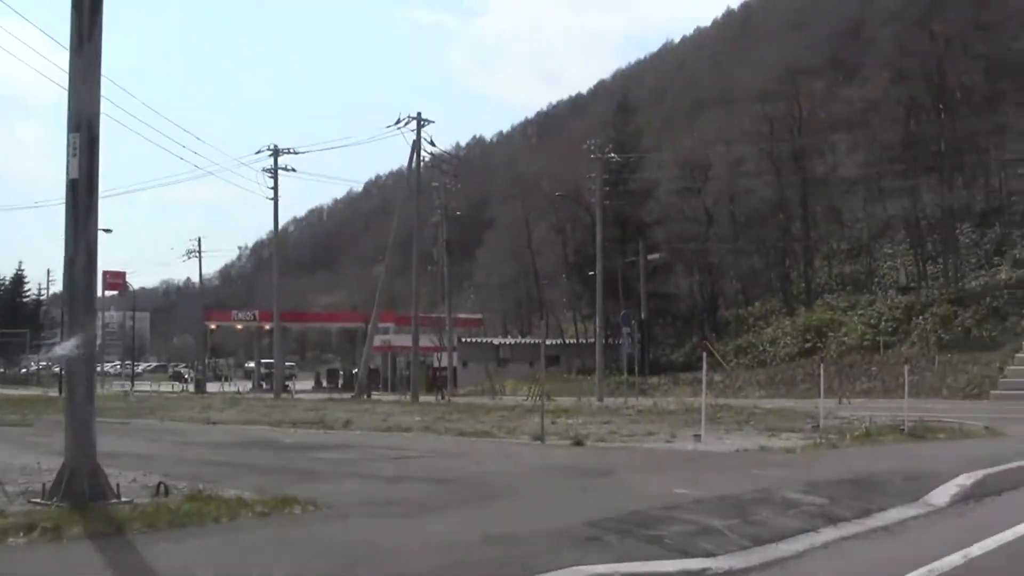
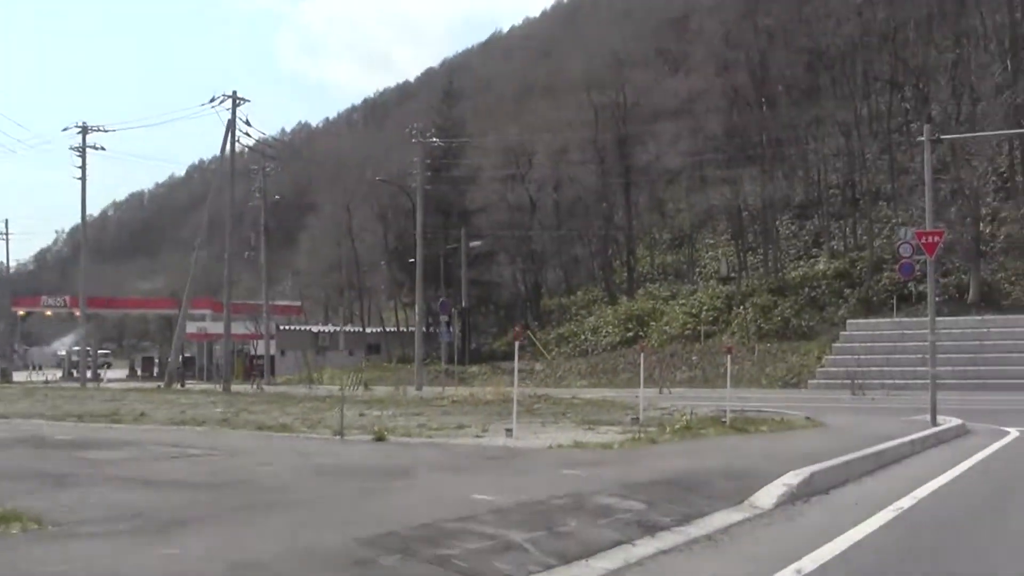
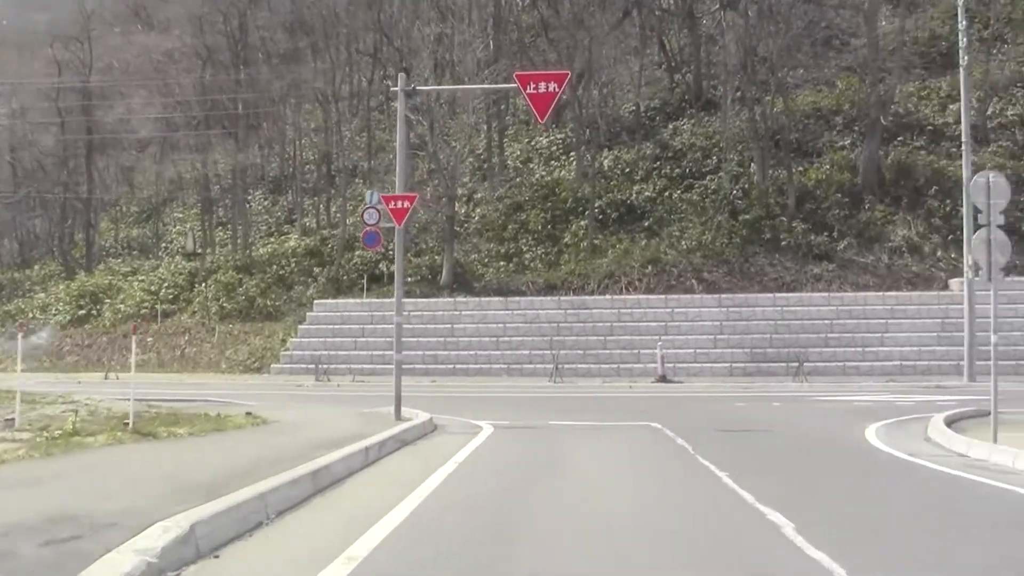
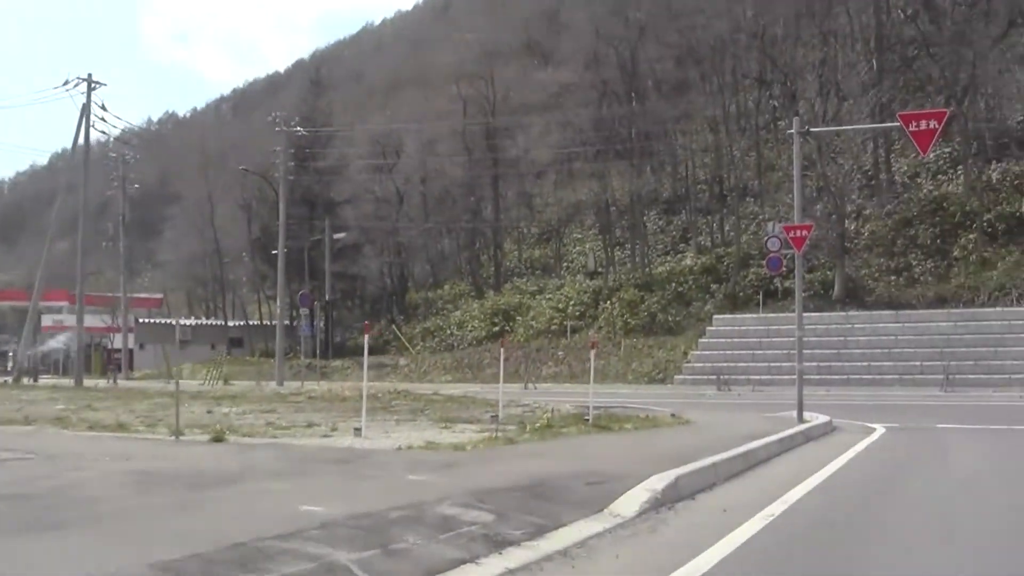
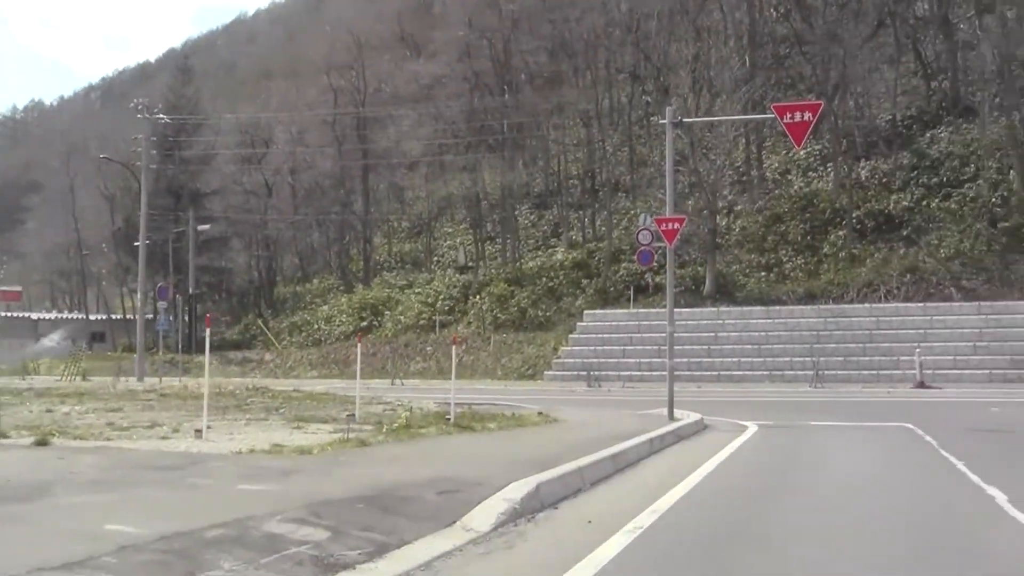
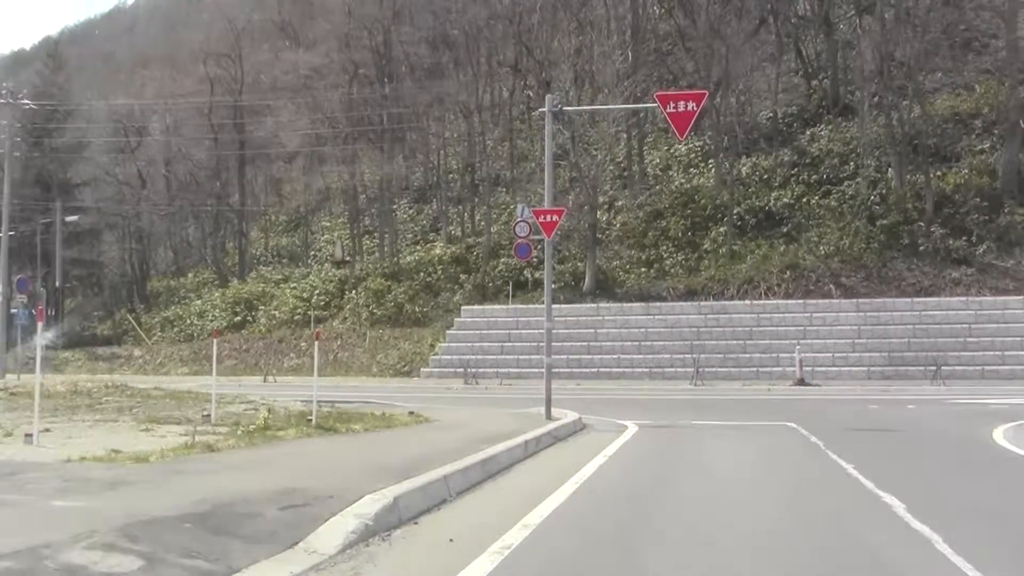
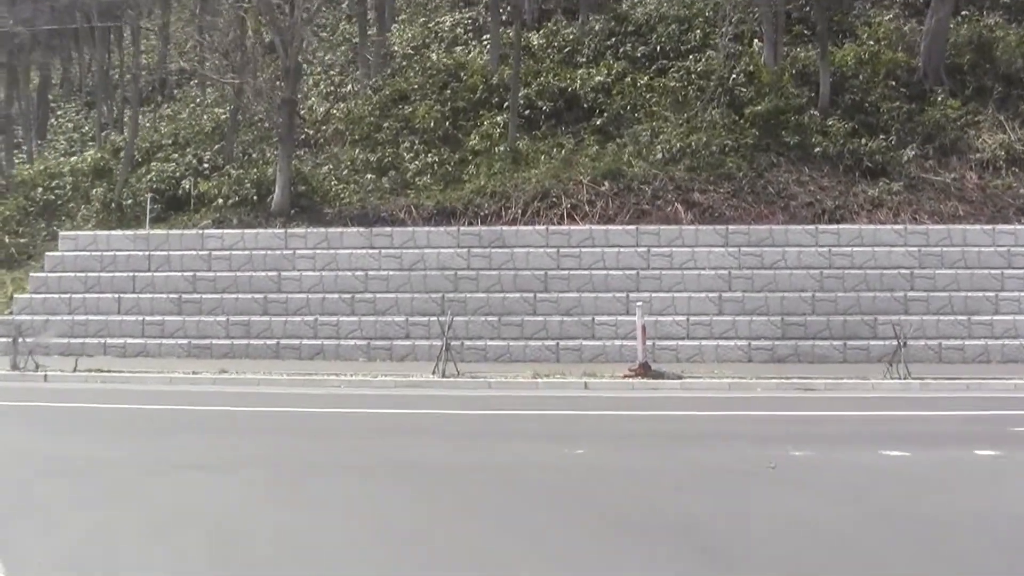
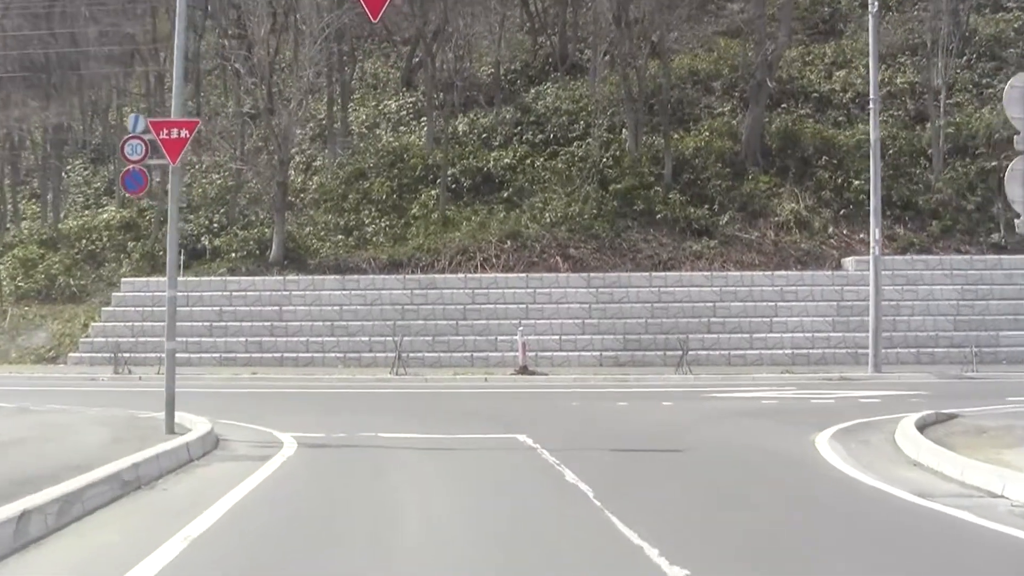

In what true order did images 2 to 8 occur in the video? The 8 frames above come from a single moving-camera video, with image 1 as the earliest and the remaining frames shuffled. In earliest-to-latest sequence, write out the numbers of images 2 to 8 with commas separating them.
2, 4, 5, 6, 3, 8, 7
